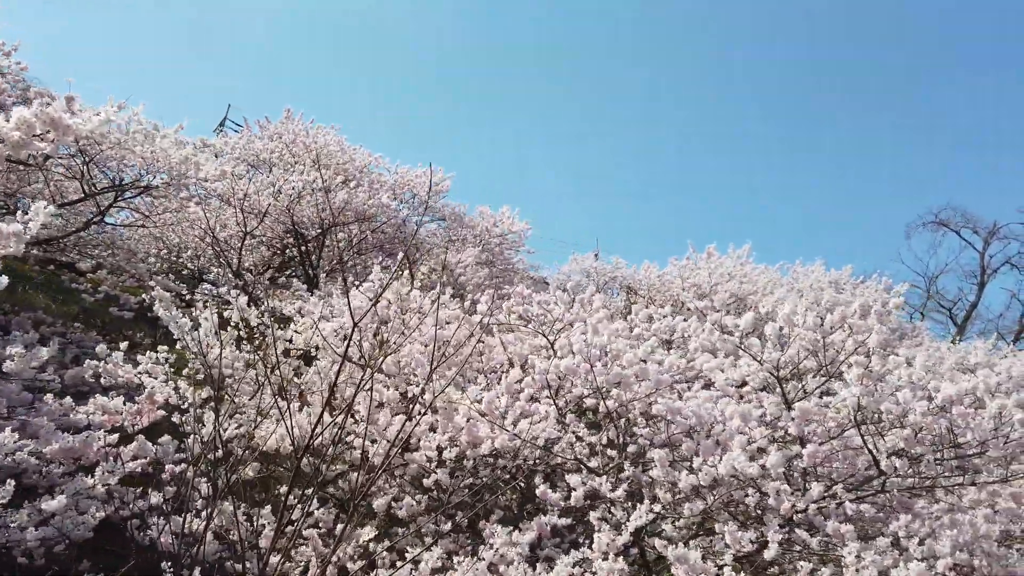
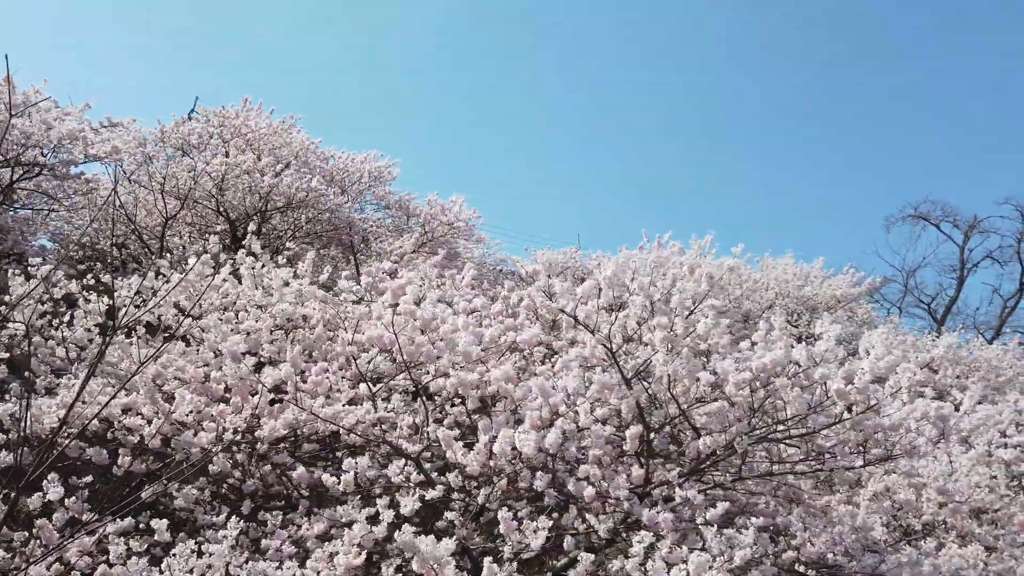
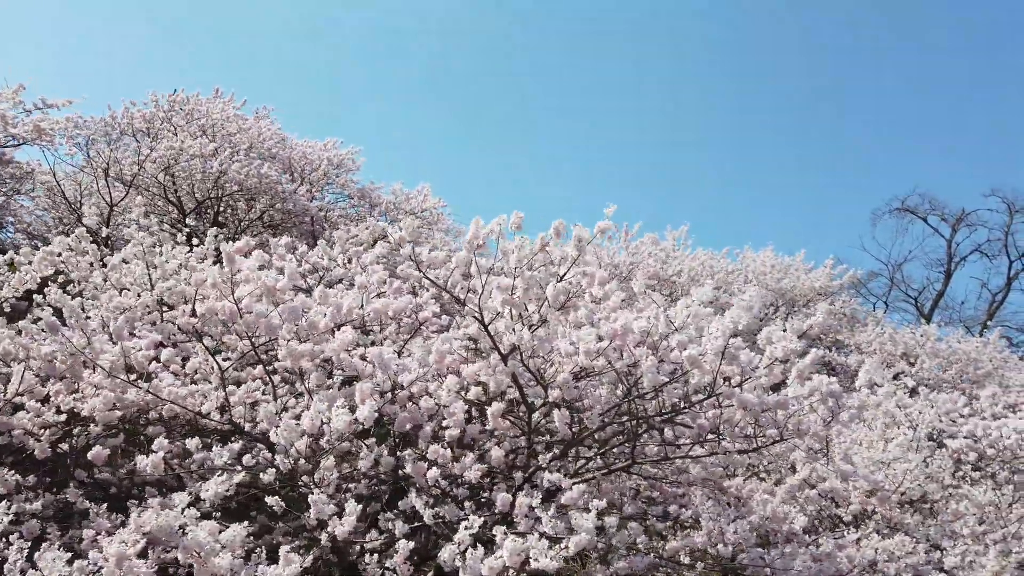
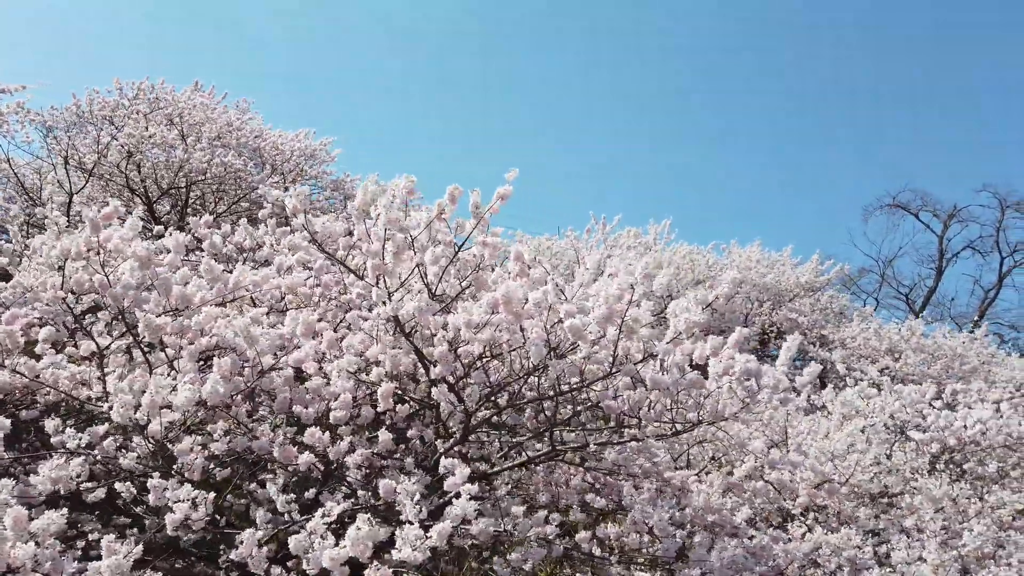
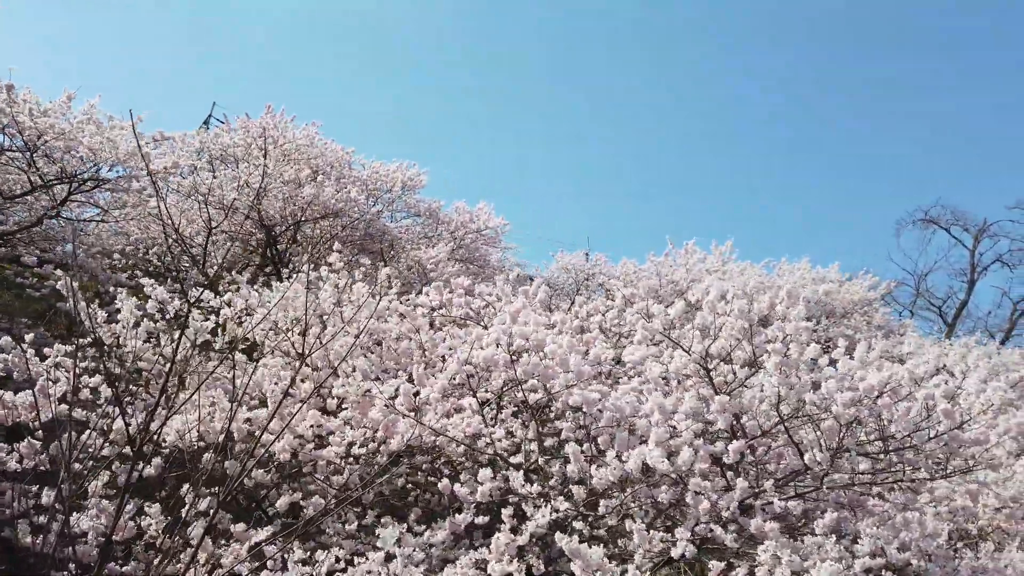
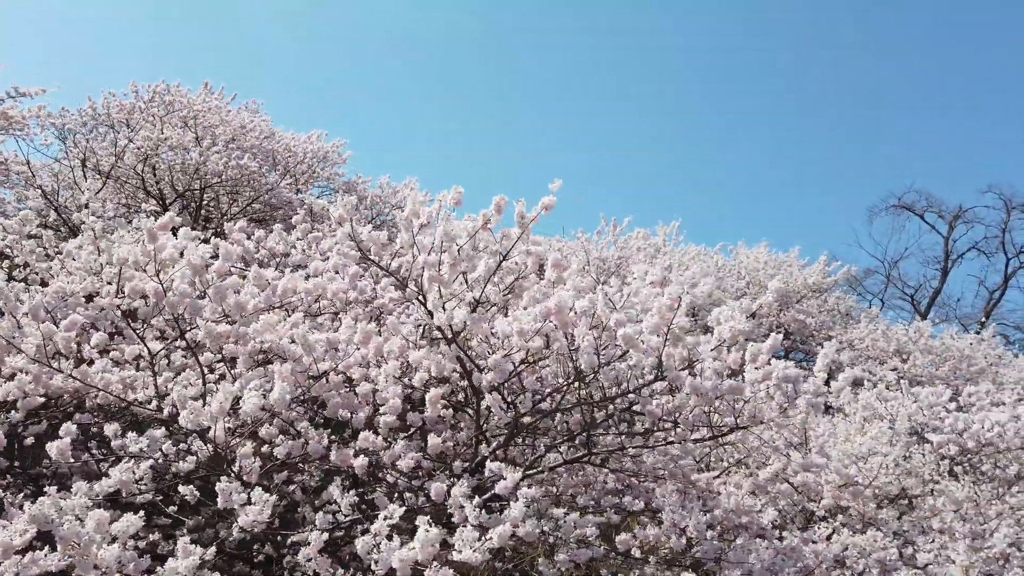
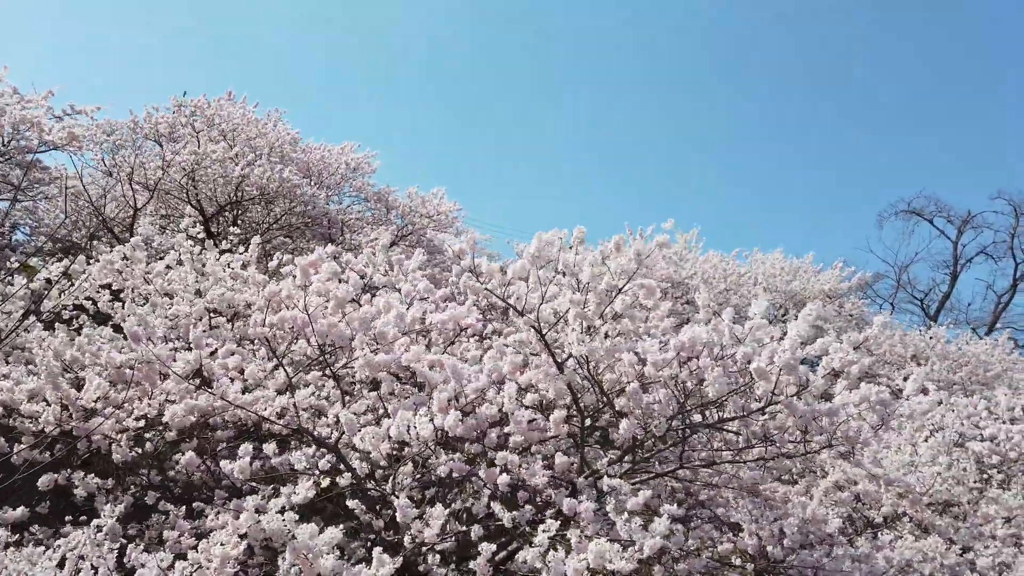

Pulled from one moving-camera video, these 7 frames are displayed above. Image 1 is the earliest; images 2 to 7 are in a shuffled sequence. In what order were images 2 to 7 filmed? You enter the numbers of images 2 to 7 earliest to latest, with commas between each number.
5, 2, 7, 3, 6, 4
